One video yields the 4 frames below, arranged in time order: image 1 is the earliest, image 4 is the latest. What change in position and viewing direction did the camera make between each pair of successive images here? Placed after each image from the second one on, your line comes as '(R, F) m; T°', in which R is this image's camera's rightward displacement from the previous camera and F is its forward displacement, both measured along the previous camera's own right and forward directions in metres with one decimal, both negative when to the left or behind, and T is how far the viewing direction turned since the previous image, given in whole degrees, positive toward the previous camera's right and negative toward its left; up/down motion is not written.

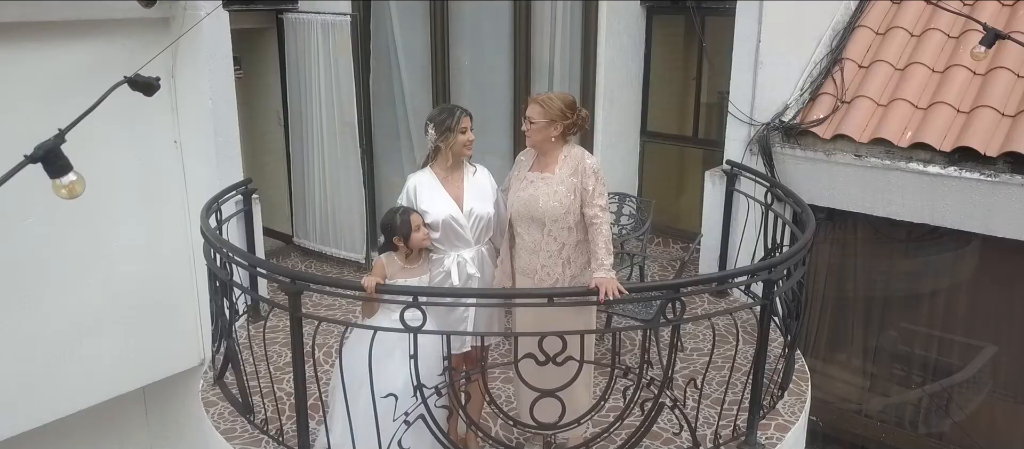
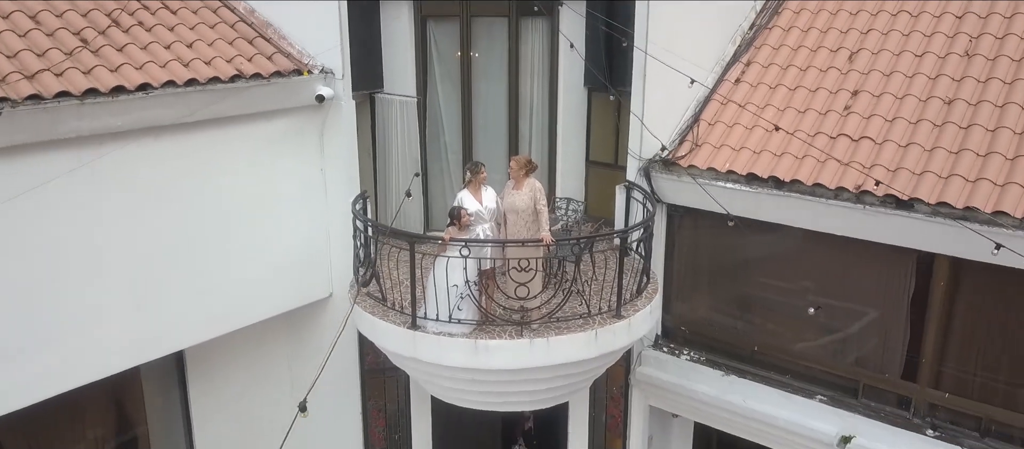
(+0.1, -3.8) m; 0°
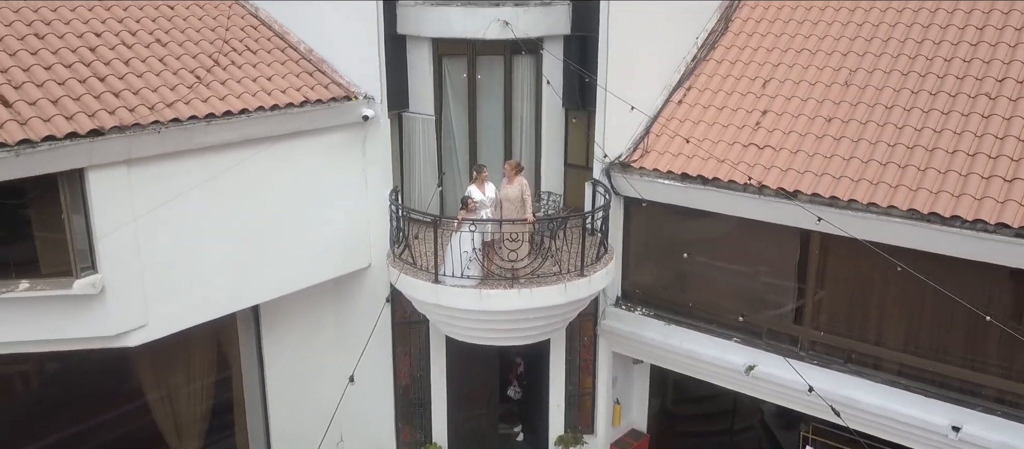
(+0.1, -2.8) m; 0°
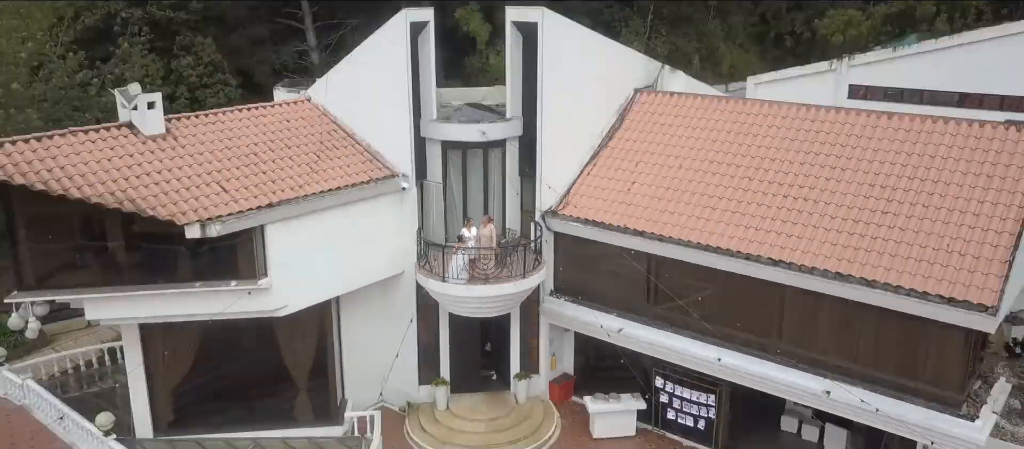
(+0.6, -8.1) m; 0°
